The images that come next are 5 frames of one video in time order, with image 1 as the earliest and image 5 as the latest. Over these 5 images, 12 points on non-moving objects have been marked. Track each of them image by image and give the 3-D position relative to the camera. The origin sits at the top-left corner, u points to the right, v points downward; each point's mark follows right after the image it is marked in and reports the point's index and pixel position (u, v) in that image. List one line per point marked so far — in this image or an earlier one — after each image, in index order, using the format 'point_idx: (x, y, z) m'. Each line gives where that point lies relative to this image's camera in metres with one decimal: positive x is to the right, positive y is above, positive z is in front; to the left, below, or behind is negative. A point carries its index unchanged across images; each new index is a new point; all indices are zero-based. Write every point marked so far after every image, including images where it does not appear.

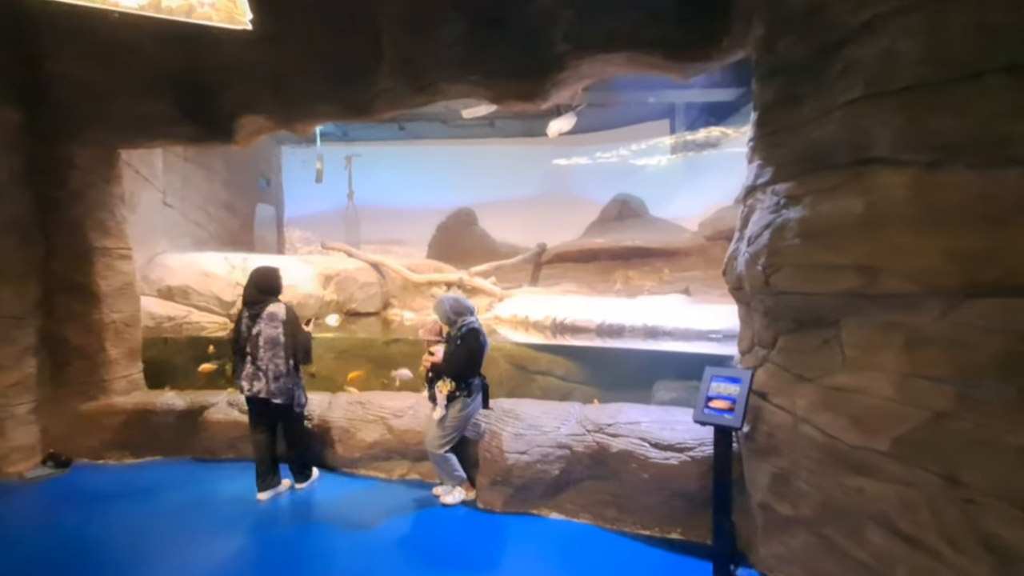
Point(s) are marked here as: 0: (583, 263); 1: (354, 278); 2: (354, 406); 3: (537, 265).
0: (+1.0, +0.4, +9.0) m
1: (-2.5, +0.2, +8.3) m
2: (-1.5, -1.1, +4.9) m
3: (+0.3, +0.4, +9.1) m
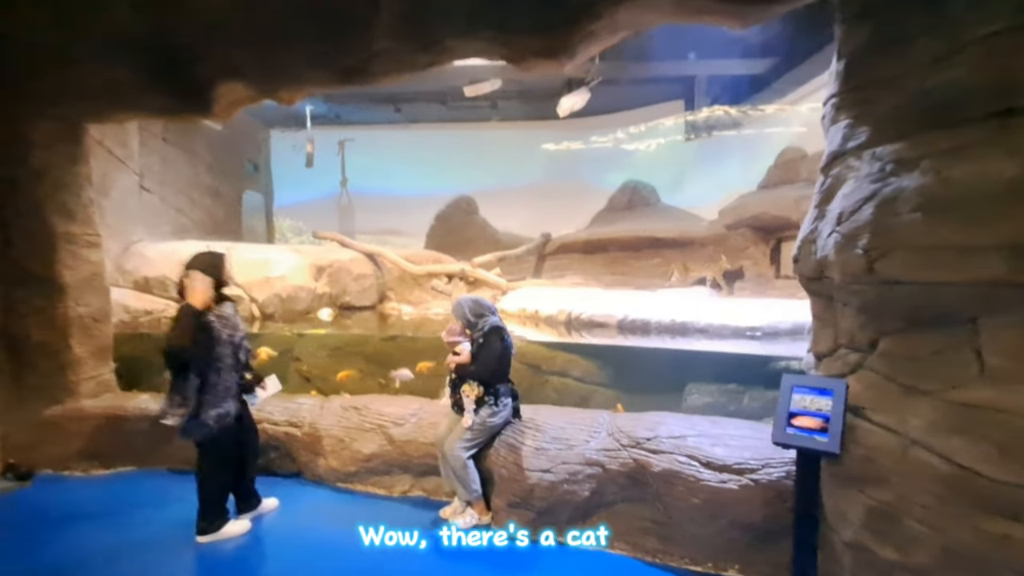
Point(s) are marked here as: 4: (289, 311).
0: (+1.1, +0.5, +8.4) m
1: (-2.4, +0.3, +7.7) m
2: (-1.4, -1.0, +4.3) m
3: (+0.4, +0.5, +8.5) m
4: (-3.0, -0.3, +7.1) m
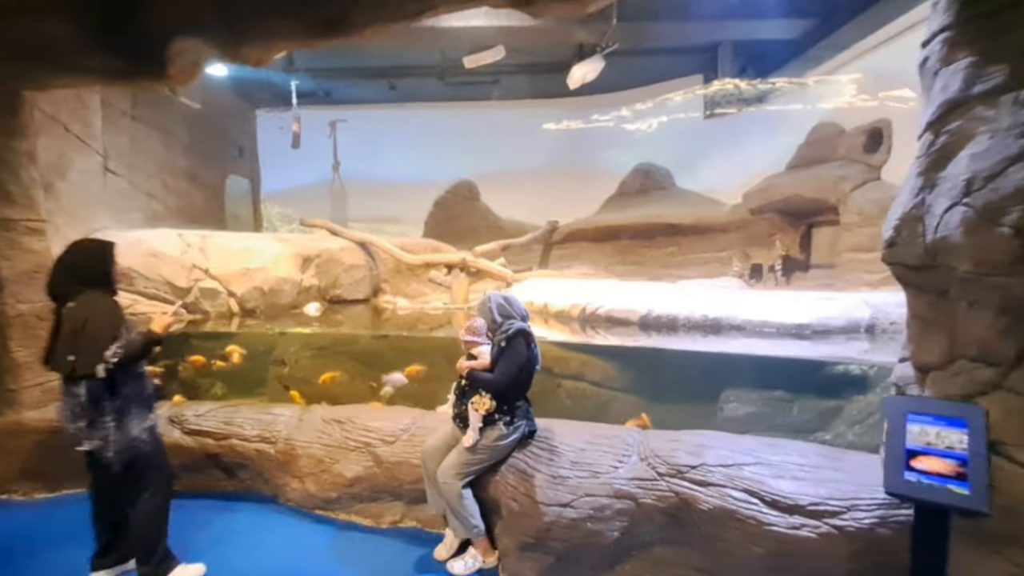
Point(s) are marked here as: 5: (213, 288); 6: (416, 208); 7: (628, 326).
0: (+1.1, +0.6, +7.7) m
1: (-2.3, +0.4, +7.0) m
2: (-1.3, -1.0, +3.7) m
3: (+0.4, +0.6, +7.9) m
4: (-3.0, -0.2, +6.5) m
5: (-3.5, 0.0, +6.1) m
6: (-1.6, +1.2, +7.9) m
7: (+1.0, -0.3, +4.7) m
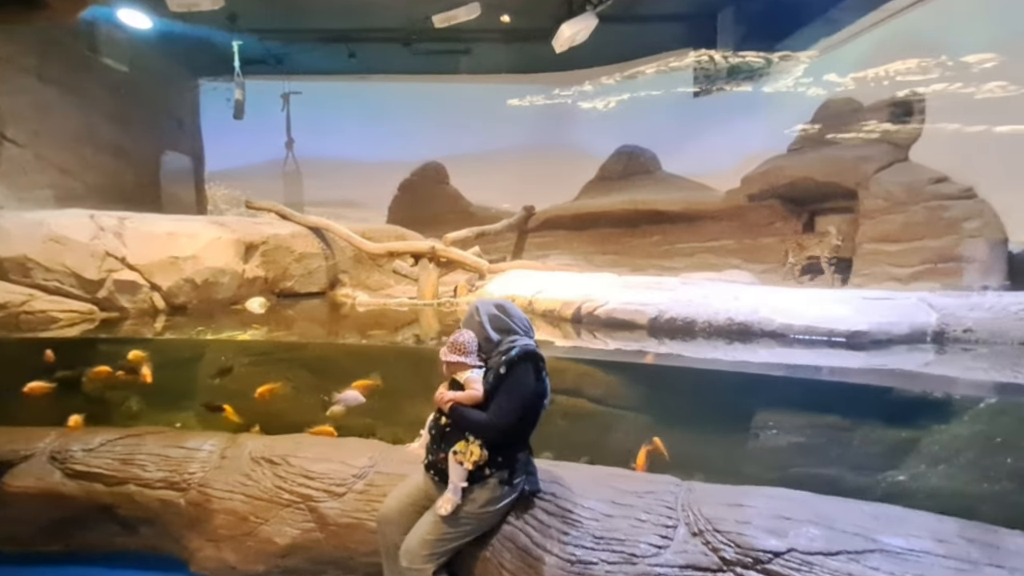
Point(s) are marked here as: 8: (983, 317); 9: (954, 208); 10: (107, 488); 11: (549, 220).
0: (+0.8, +0.7, +6.9) m
1: (-2.5, +0.5, +6.0) m
2: (-1.4, -1.0, +2.8) m
3: (+0.1, +0.7, +7.0) m
4: (-3.2, -0.1, +5.5) m
5: (-3.7, +0.1, +5.1) m
6: (-1.9, +1.3, +7.0) m
7: (+0.9, -0.3, +3.9) m
8: (+3.0, -0.2, +3.4) m
9: (+3.9, +0.7, +4.8) m
10: (-2.4, -1.2, +3.1) m
11: (+0.5, +0.8, +6.7) m
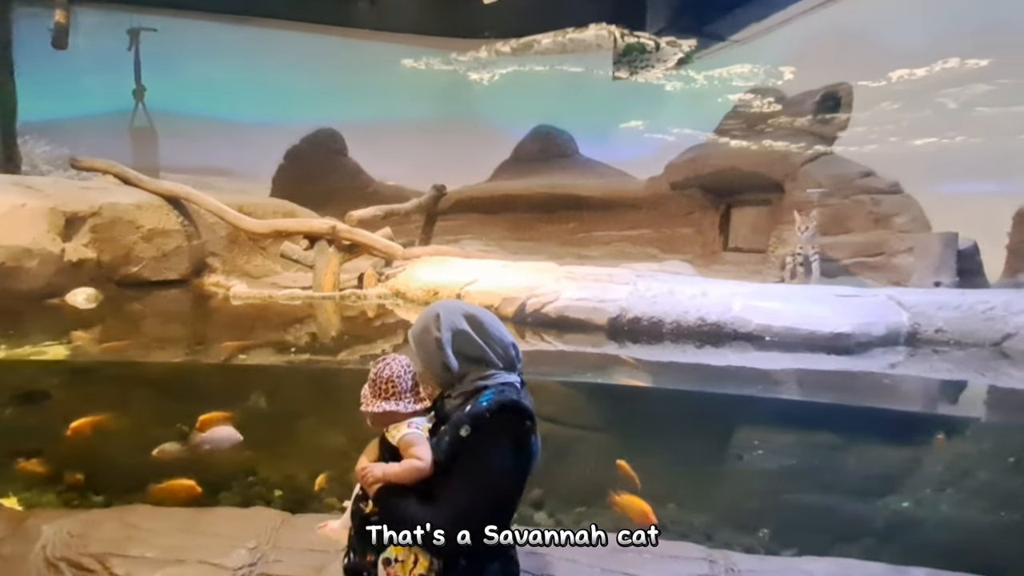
0: (-0.2, +0.9, +6.2) m
1: (-3.3, +0.6, +4.7) m
2: (-1.5, -0.9, +1.8) m
3: (-0.9, +0.9, +6.2) m
4: (-3.8, 0.0, +4.0) m
5: (-4.2, +0.2, +3.5) m
6: (-2.8, +1.4, +5.7) m
7: (+0.5, -0.3, +3.3) m
8: (+2.6, -0.2, +3.2) m
9: (+3.3, +0.8, +4.7) m
10: (-2.6, -1.1, +1.9) m
11: (-0.5, +1.0, +5.9) m
